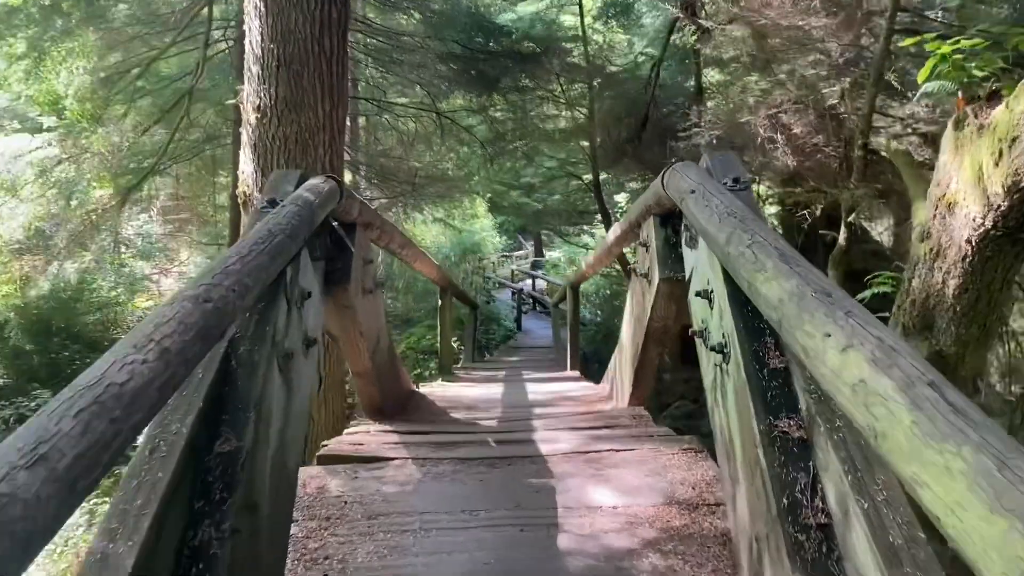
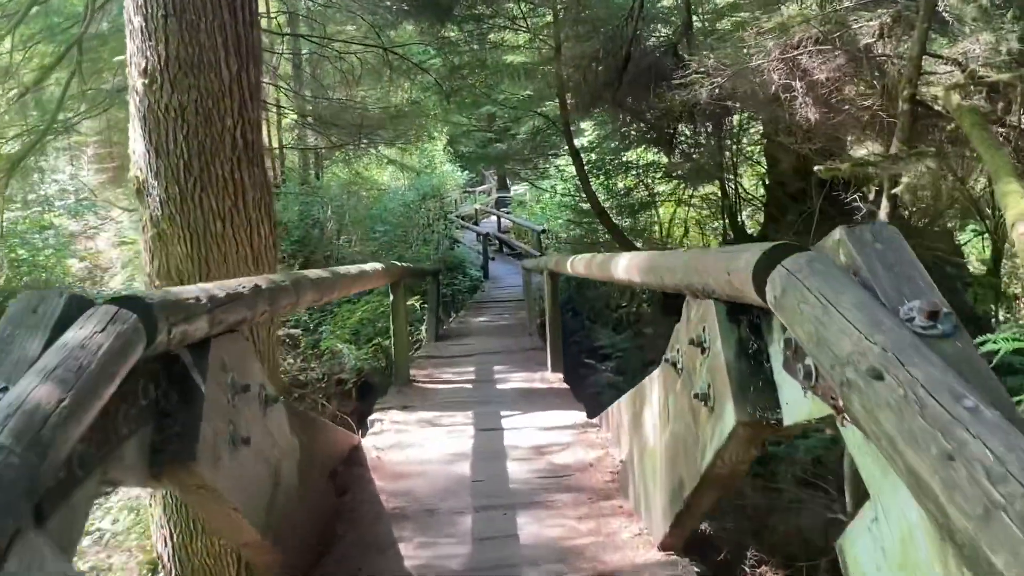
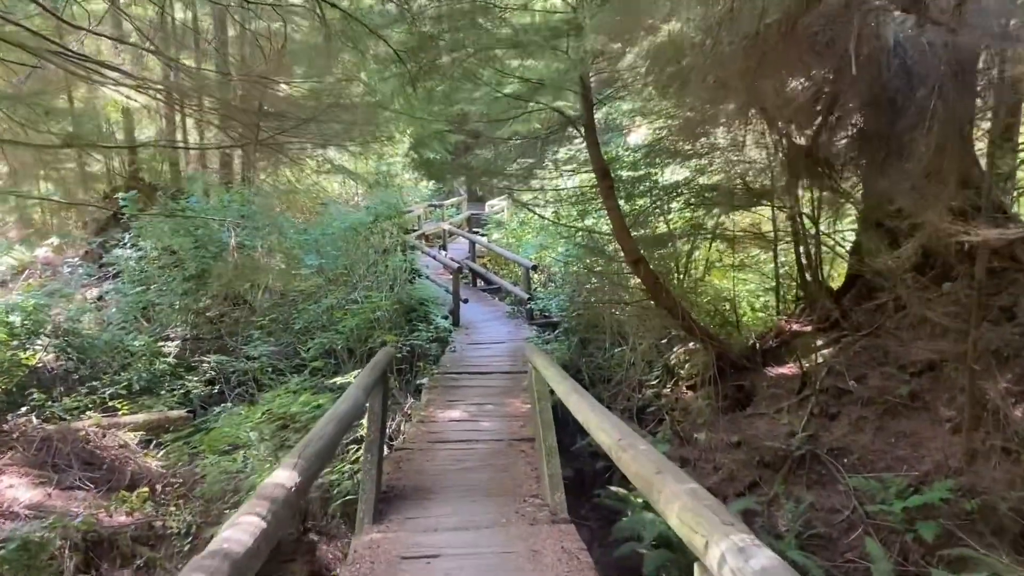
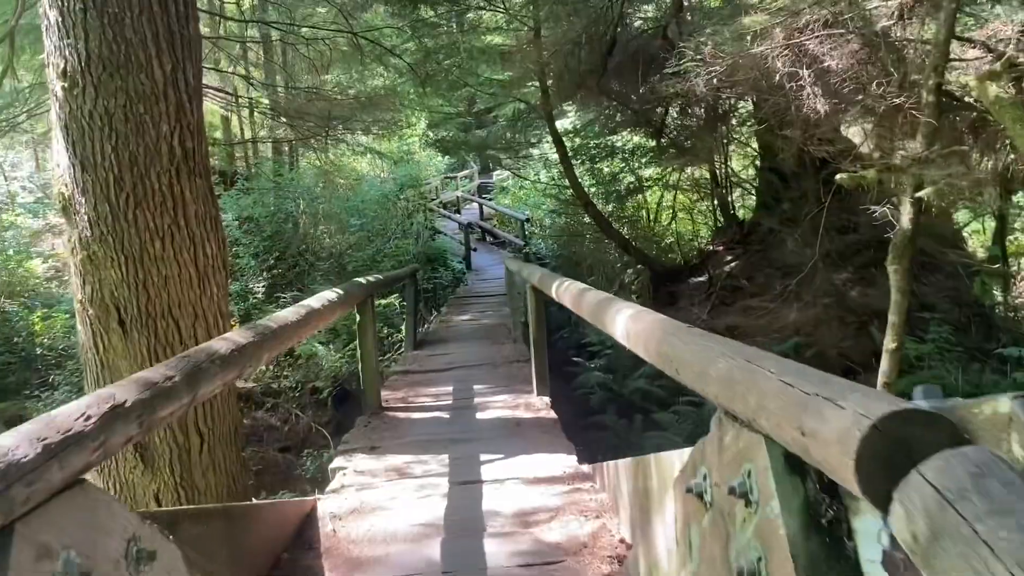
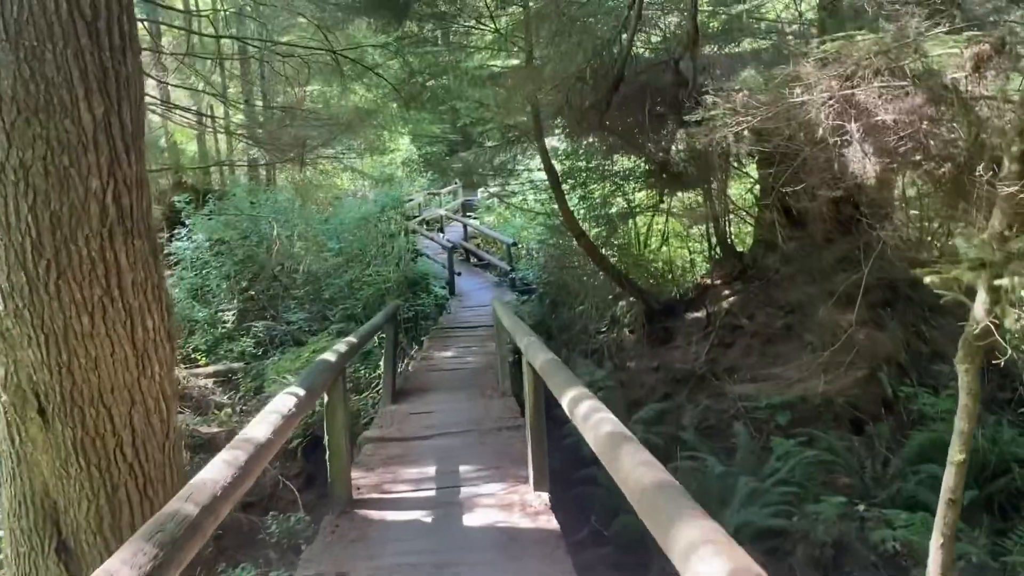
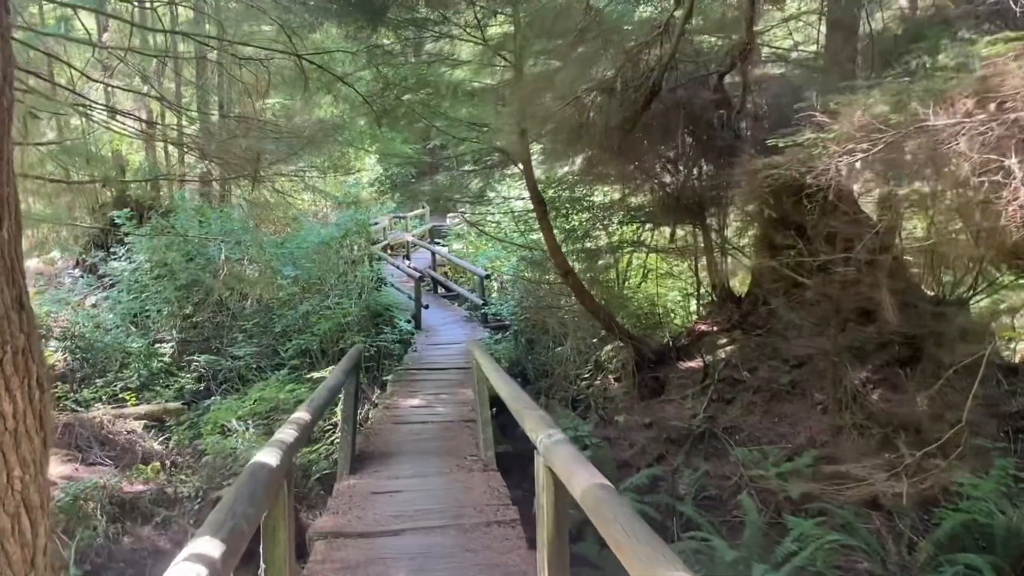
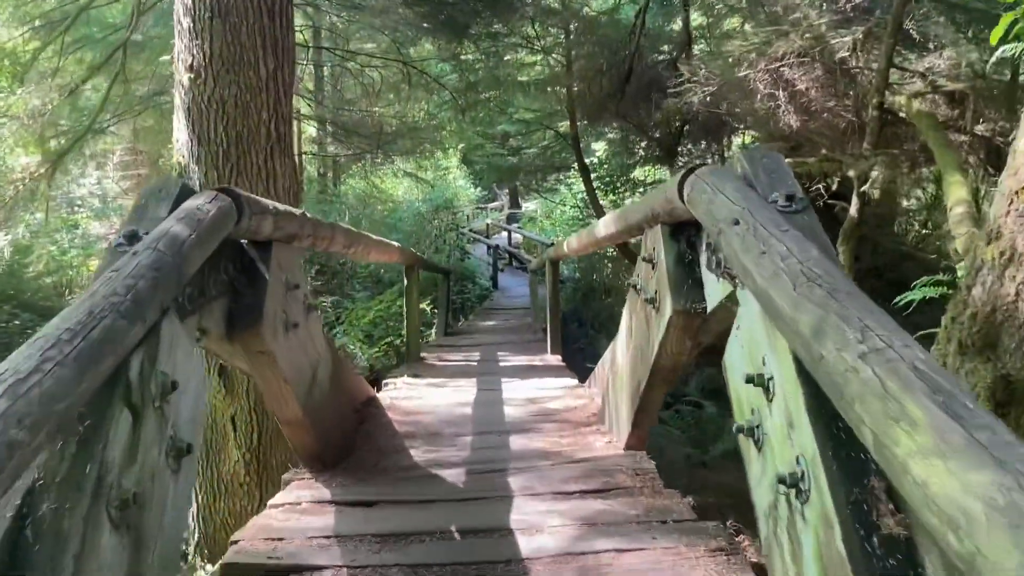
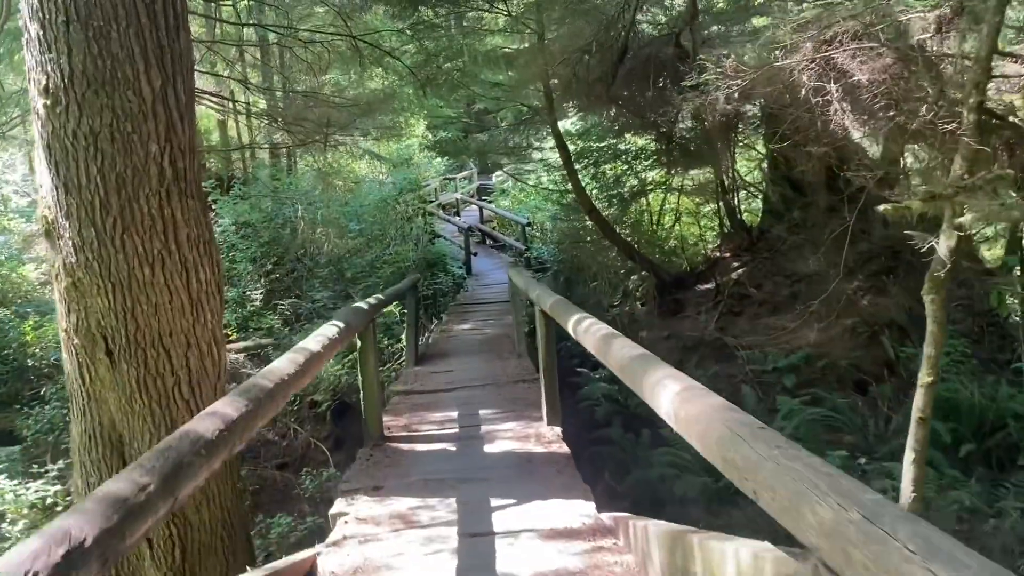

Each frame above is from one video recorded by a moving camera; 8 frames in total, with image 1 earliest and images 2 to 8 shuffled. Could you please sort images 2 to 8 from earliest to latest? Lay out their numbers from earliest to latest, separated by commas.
7, 2, 4, 8, 5, 6, 3
